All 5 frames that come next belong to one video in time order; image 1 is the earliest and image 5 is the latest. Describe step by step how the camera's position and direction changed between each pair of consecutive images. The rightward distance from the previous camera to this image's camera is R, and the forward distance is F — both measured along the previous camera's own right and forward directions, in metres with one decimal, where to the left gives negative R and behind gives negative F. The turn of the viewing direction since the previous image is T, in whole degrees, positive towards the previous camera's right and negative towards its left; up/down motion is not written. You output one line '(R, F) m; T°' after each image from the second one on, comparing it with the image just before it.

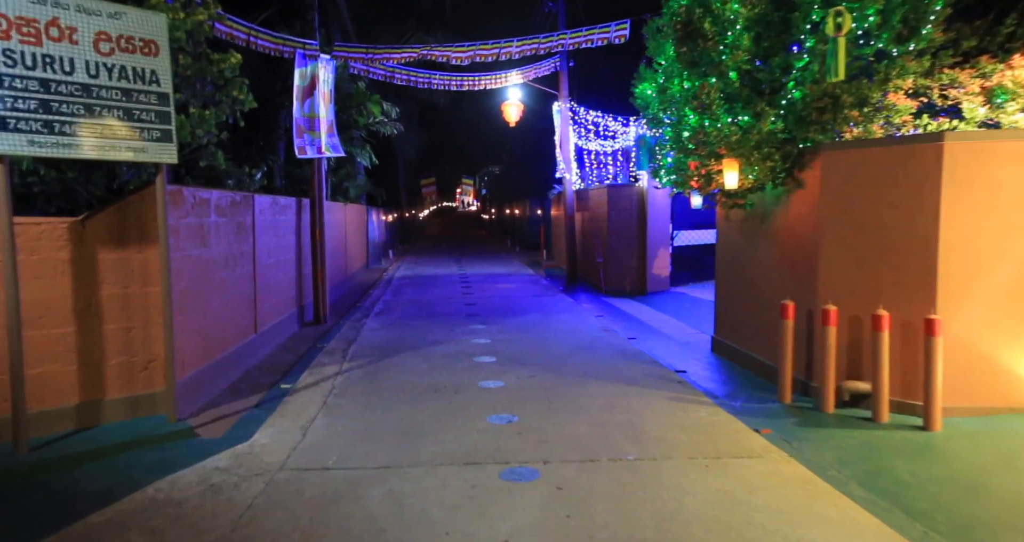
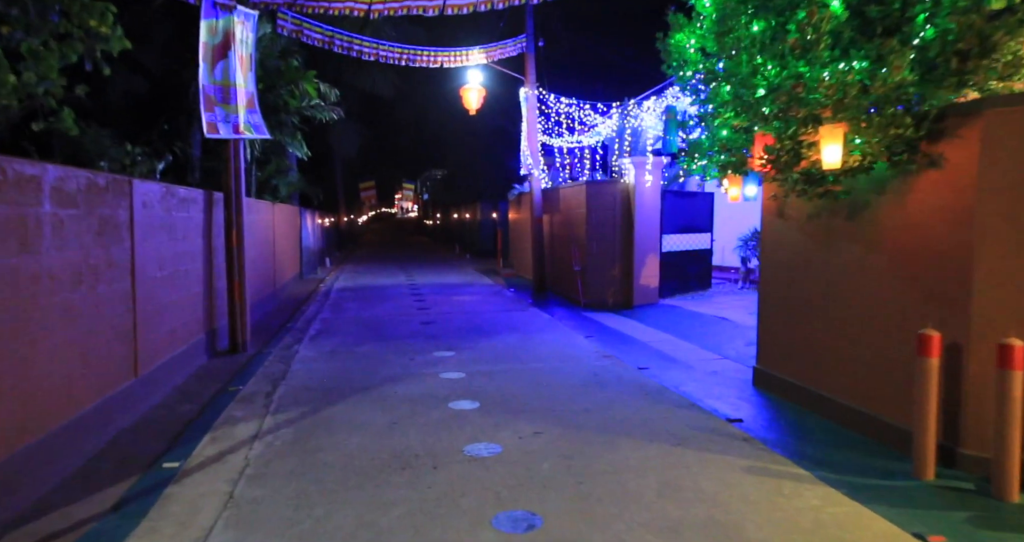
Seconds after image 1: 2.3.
(-0.5, +2.0) m; +6°
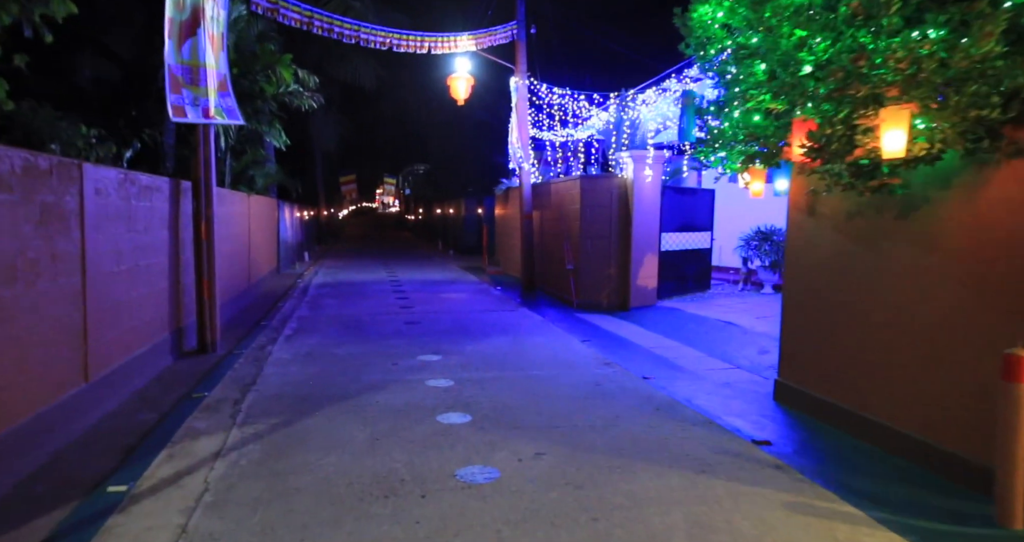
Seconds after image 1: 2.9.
(-0.2, +0.6) m; +2°
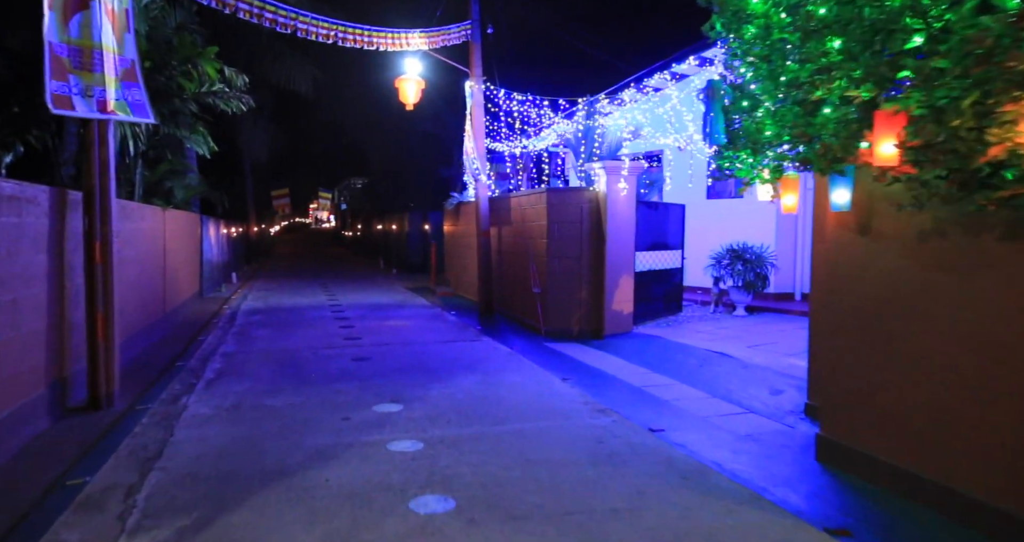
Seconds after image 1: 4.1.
(-0.4, +1.2) m; +6°
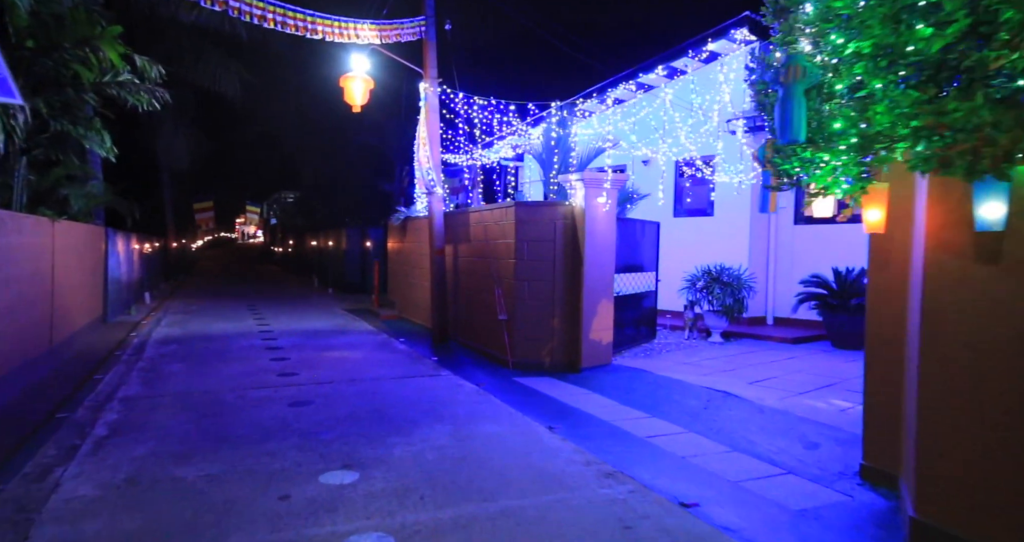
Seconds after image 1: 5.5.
(-0.4, +1.2) m; +6°
